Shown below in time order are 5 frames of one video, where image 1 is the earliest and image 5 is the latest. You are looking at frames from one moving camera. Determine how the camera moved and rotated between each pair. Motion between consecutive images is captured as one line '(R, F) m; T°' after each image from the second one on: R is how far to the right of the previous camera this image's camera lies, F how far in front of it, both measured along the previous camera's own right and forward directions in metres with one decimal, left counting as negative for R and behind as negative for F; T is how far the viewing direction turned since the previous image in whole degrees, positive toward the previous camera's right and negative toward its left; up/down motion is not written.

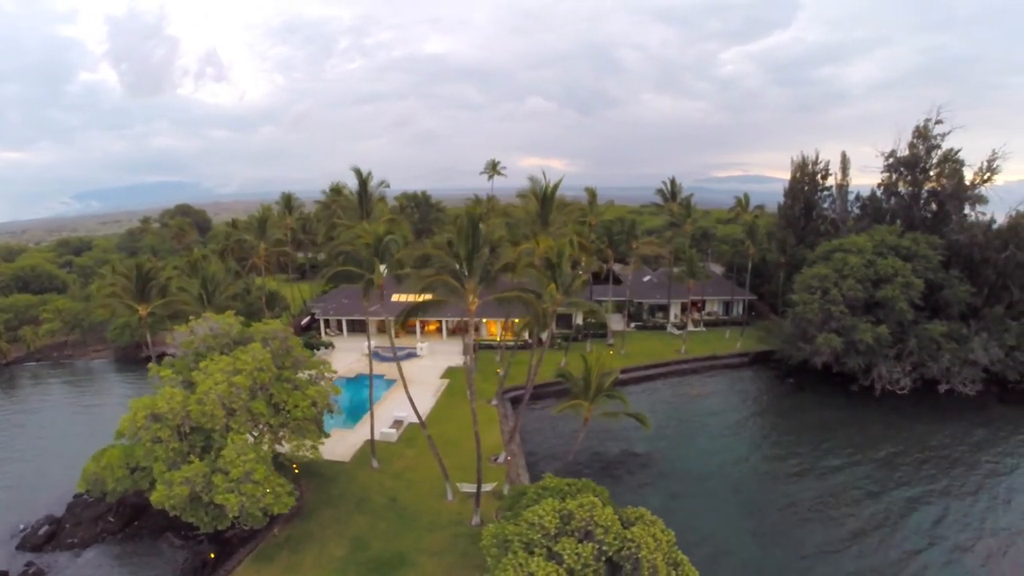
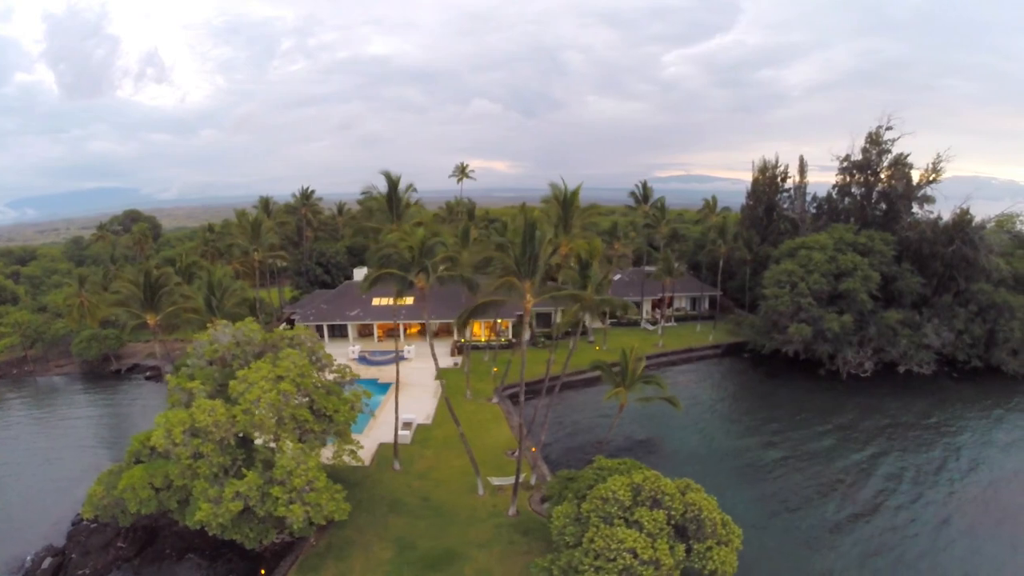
(-2.2, -0.6) m; +5°
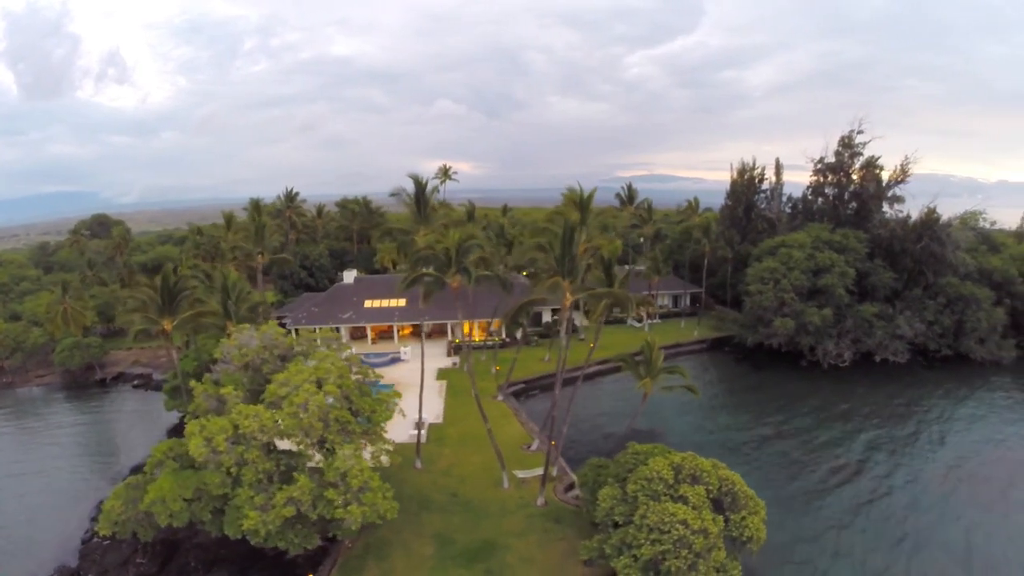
(-1.6, -0.6) m; +3°
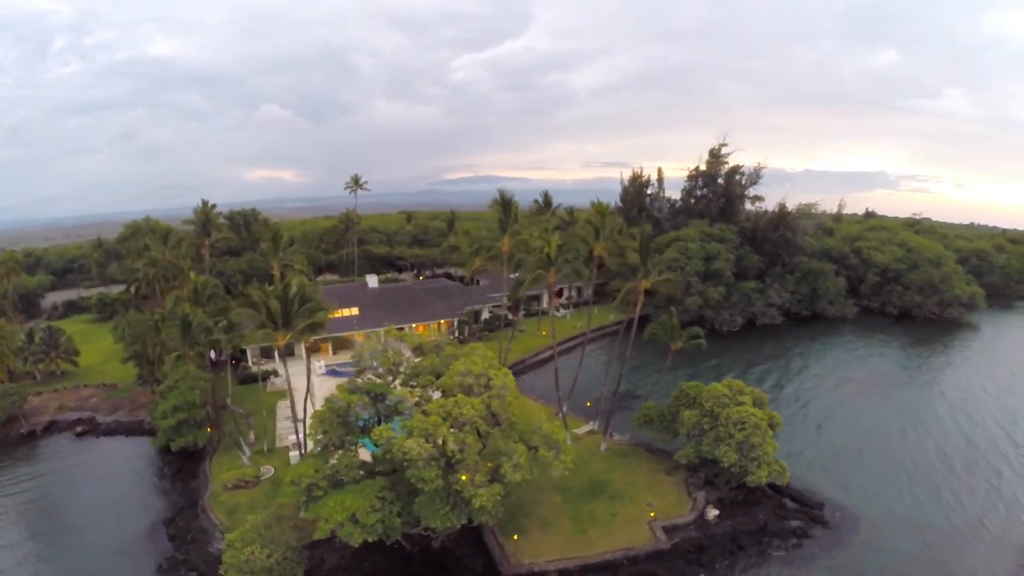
(-7.5, -3.1) m; +15°
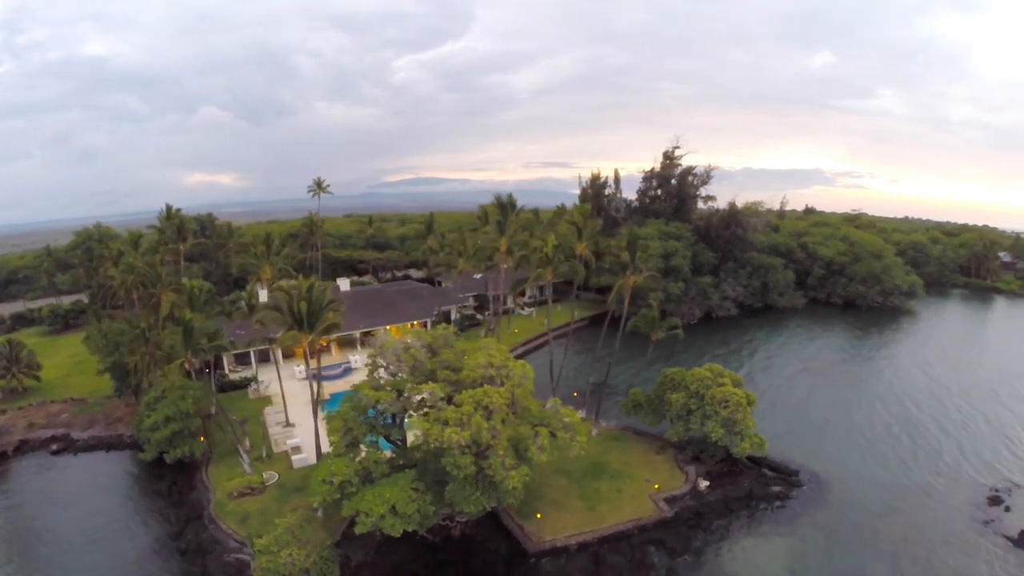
(-1.8, -1.2) m; +5°
